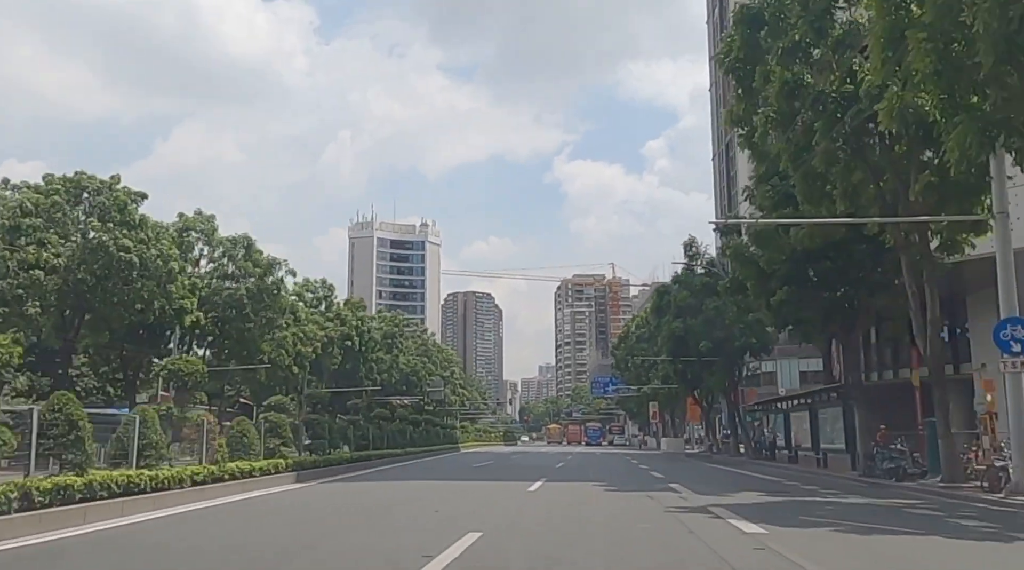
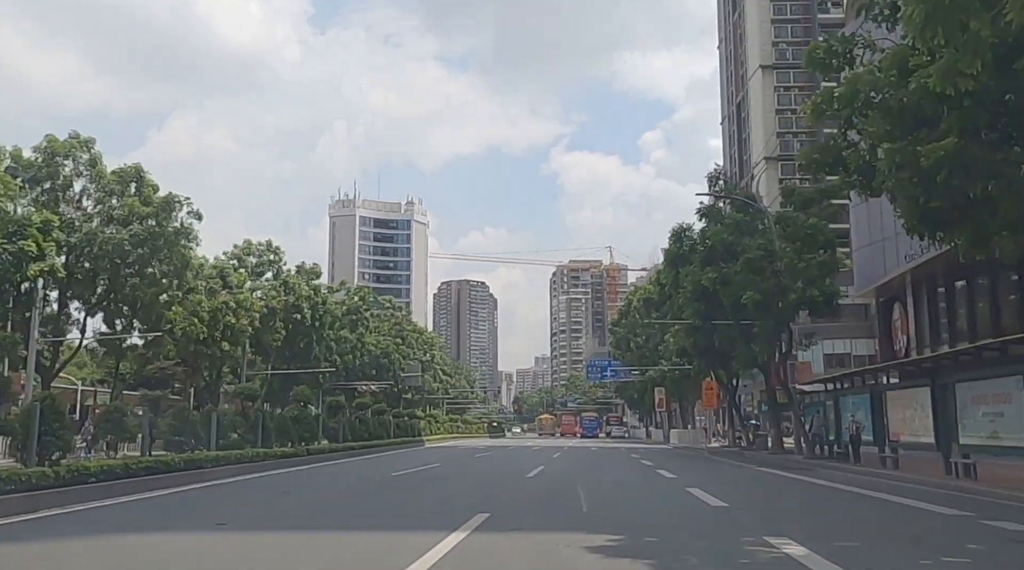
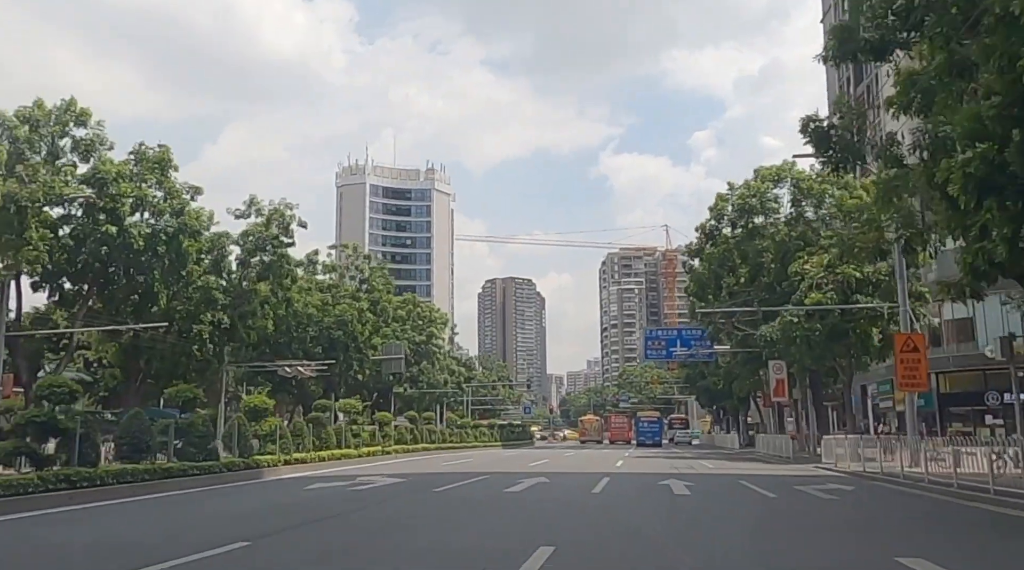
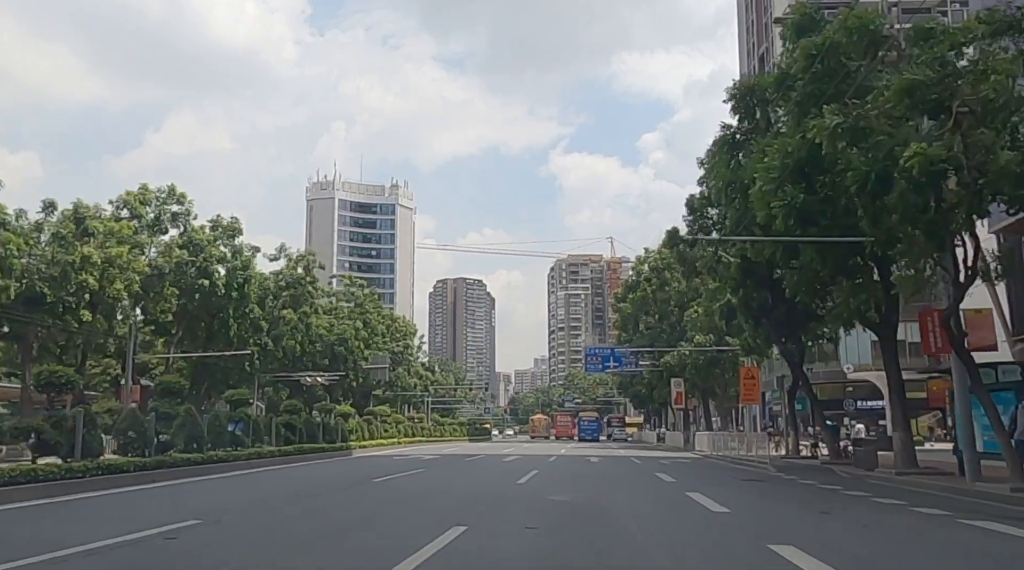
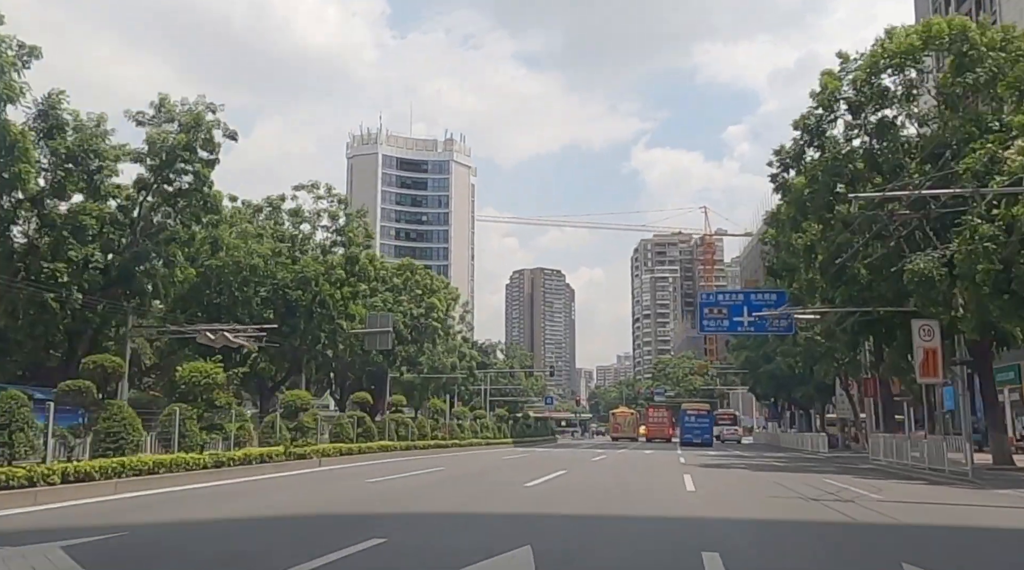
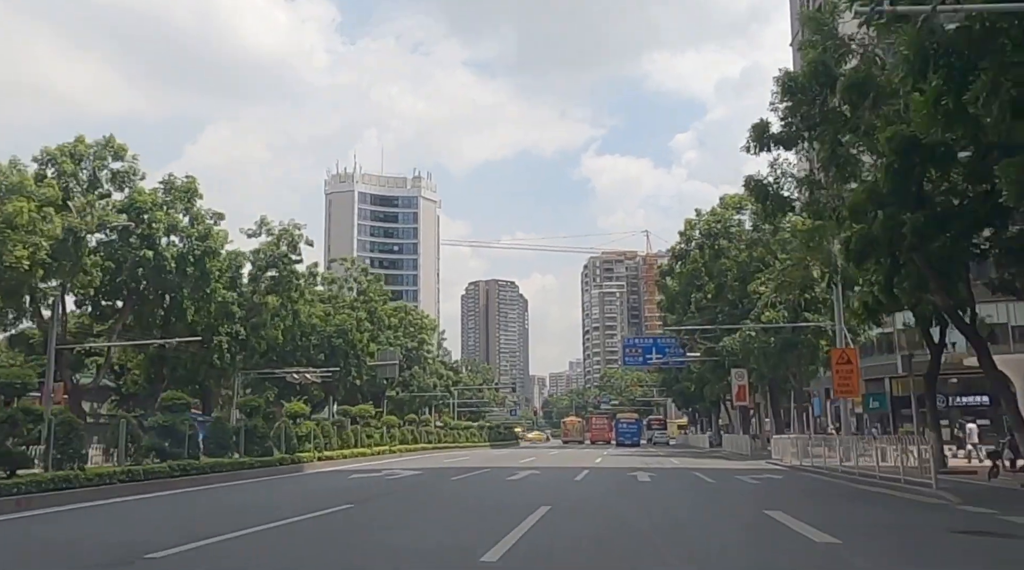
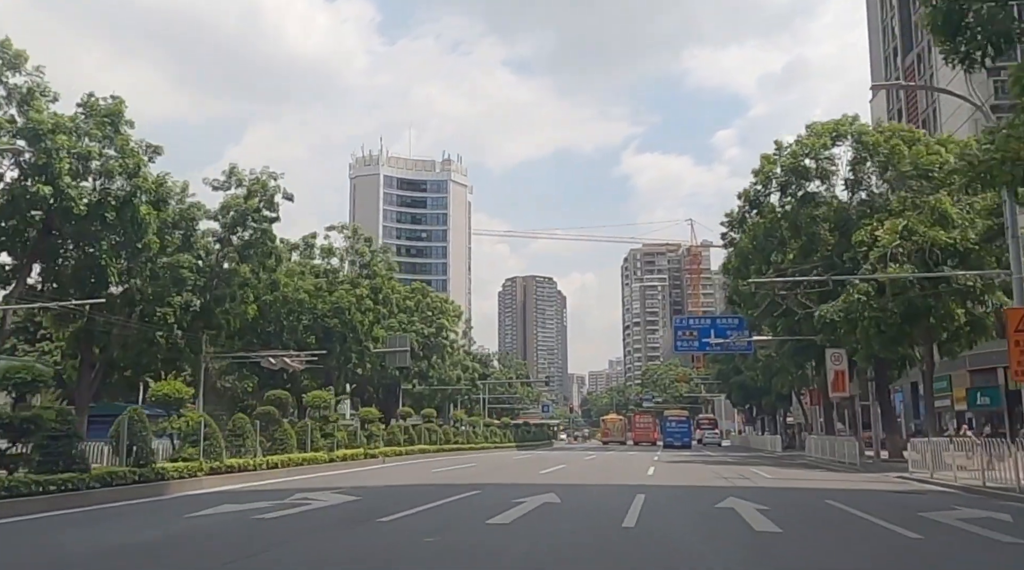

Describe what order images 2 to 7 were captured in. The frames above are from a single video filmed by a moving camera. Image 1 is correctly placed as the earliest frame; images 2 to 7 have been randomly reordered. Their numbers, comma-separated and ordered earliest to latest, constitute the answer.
2, 4, 6, 3, 7, 5
